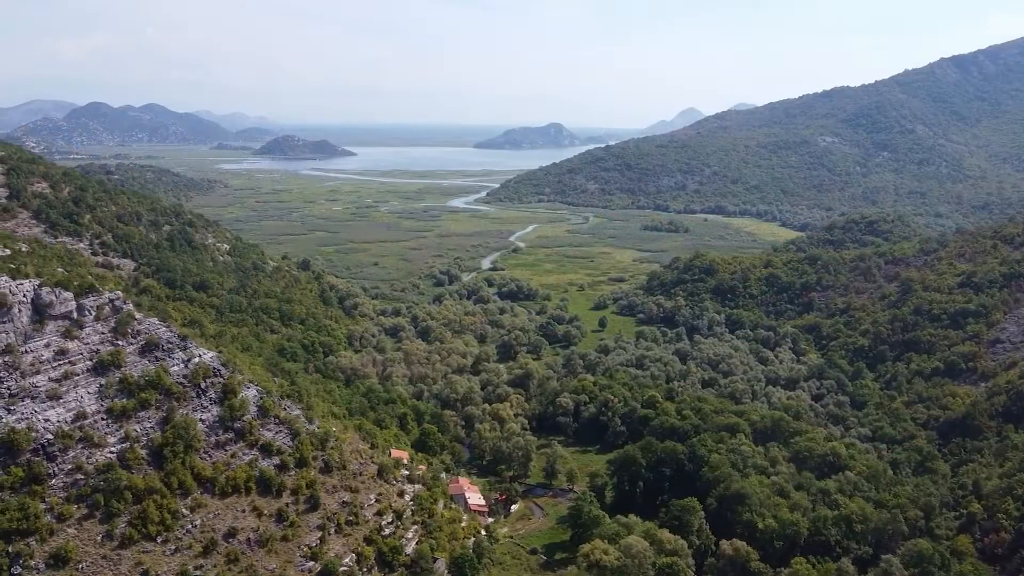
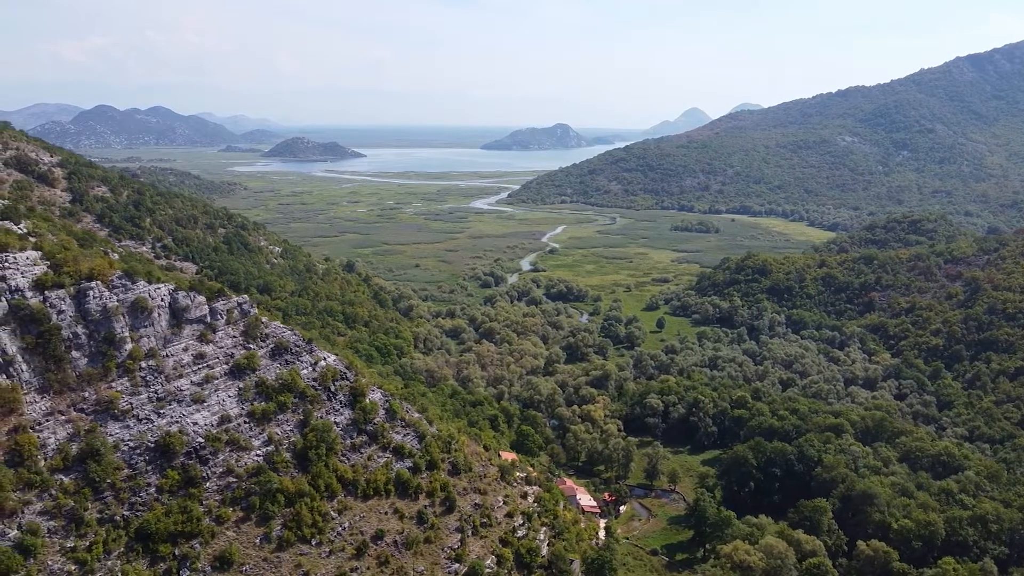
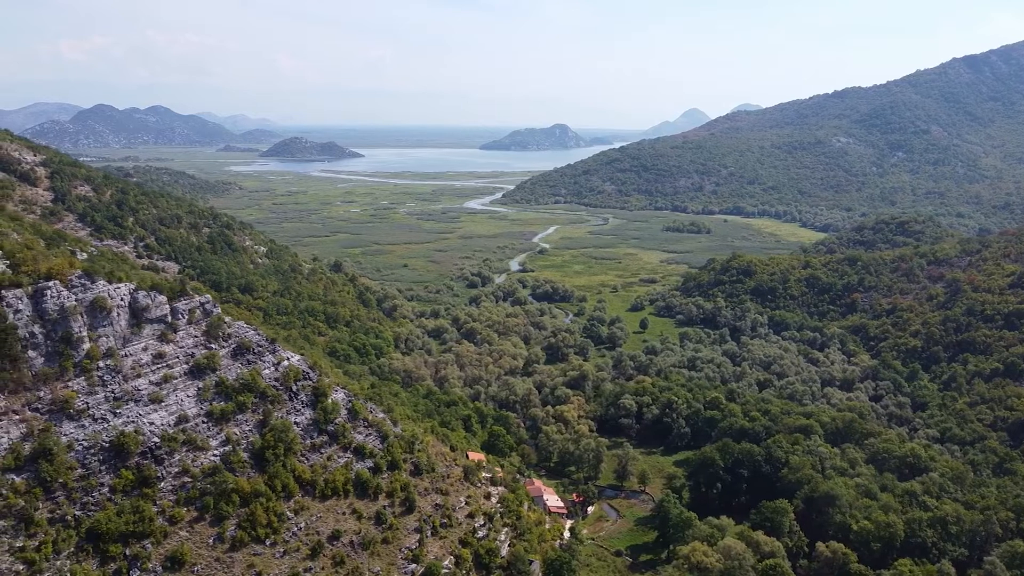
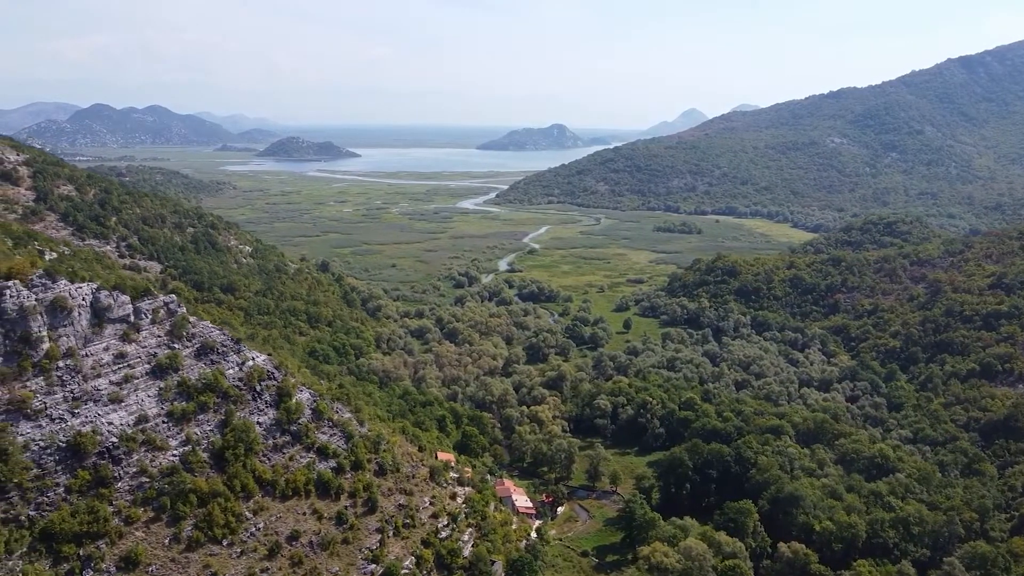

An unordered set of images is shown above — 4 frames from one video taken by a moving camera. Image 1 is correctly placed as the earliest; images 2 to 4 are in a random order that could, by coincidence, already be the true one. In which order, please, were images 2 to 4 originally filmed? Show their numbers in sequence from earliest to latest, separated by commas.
4, 3, 2
